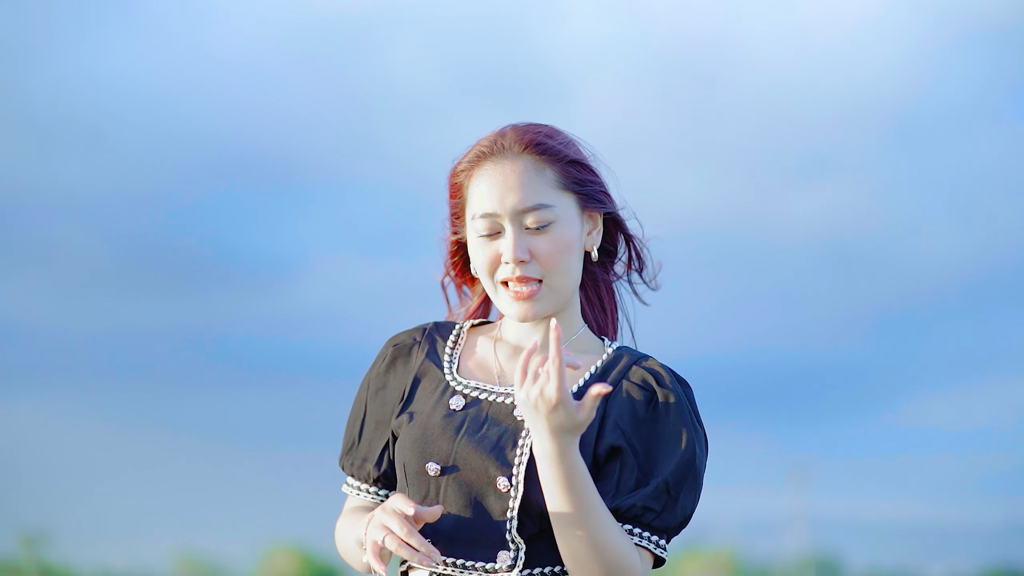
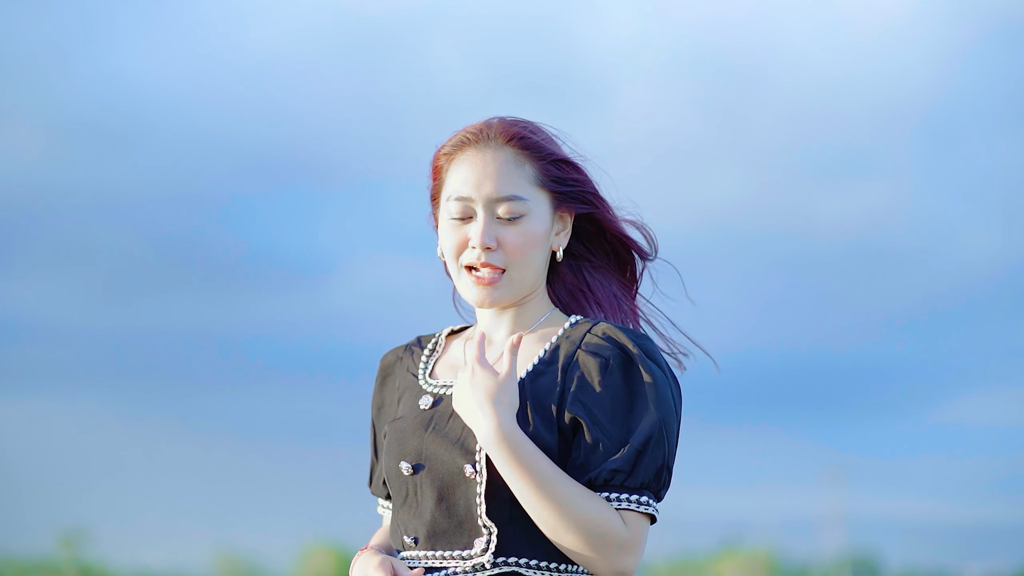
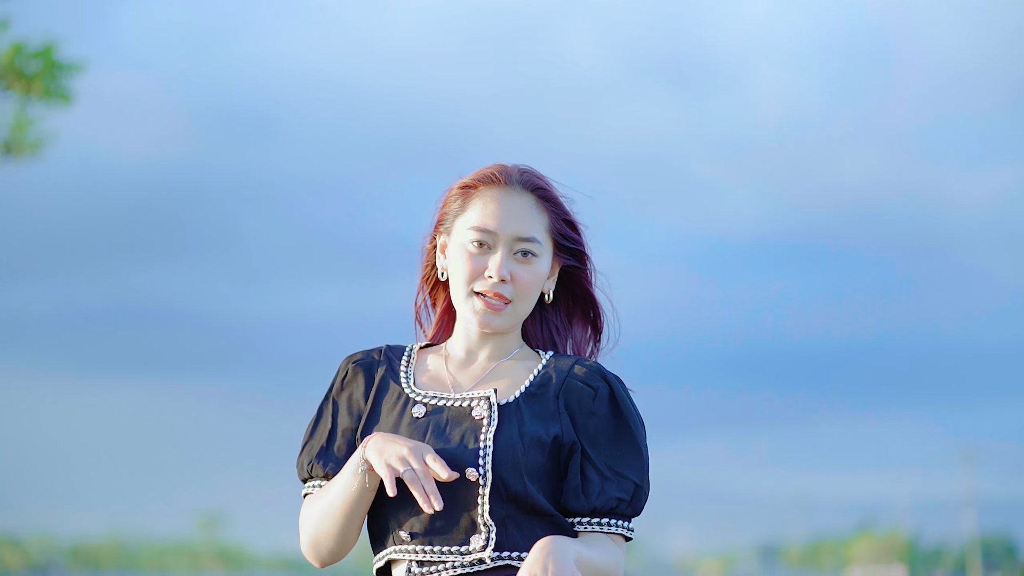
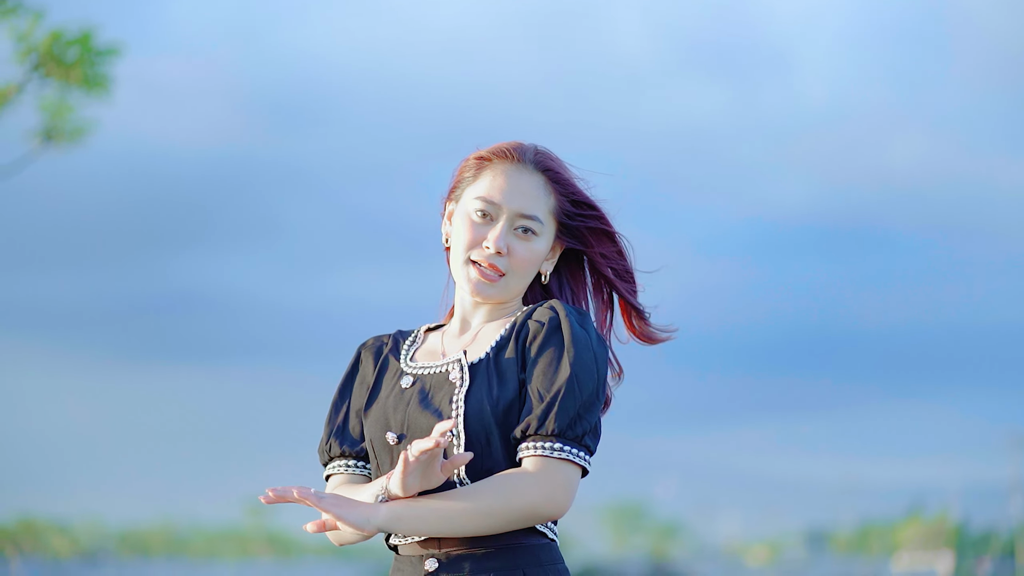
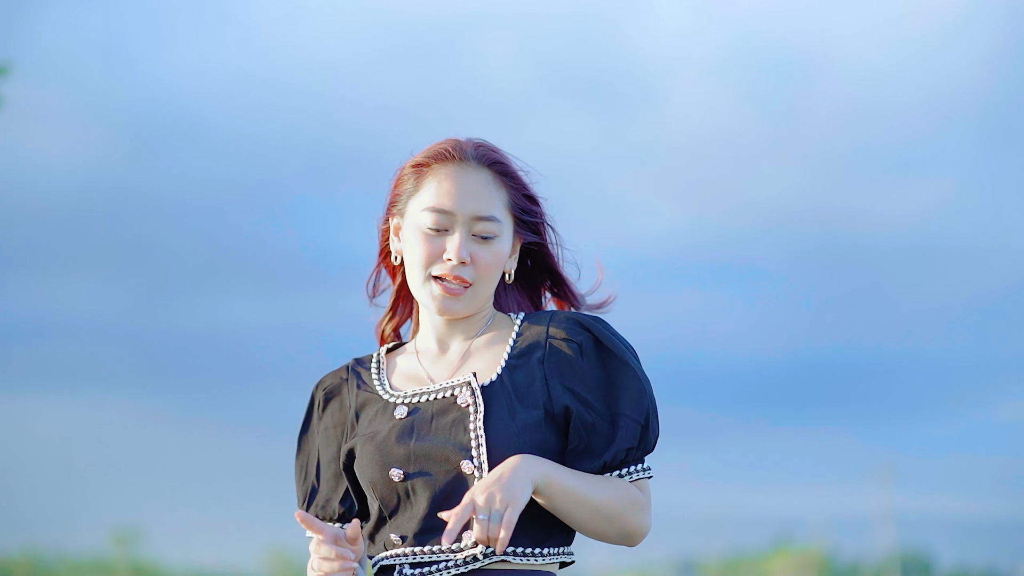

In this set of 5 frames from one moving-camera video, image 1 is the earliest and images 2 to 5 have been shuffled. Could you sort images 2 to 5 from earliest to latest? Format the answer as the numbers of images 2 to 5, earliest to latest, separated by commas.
2, 5, 3, 4
